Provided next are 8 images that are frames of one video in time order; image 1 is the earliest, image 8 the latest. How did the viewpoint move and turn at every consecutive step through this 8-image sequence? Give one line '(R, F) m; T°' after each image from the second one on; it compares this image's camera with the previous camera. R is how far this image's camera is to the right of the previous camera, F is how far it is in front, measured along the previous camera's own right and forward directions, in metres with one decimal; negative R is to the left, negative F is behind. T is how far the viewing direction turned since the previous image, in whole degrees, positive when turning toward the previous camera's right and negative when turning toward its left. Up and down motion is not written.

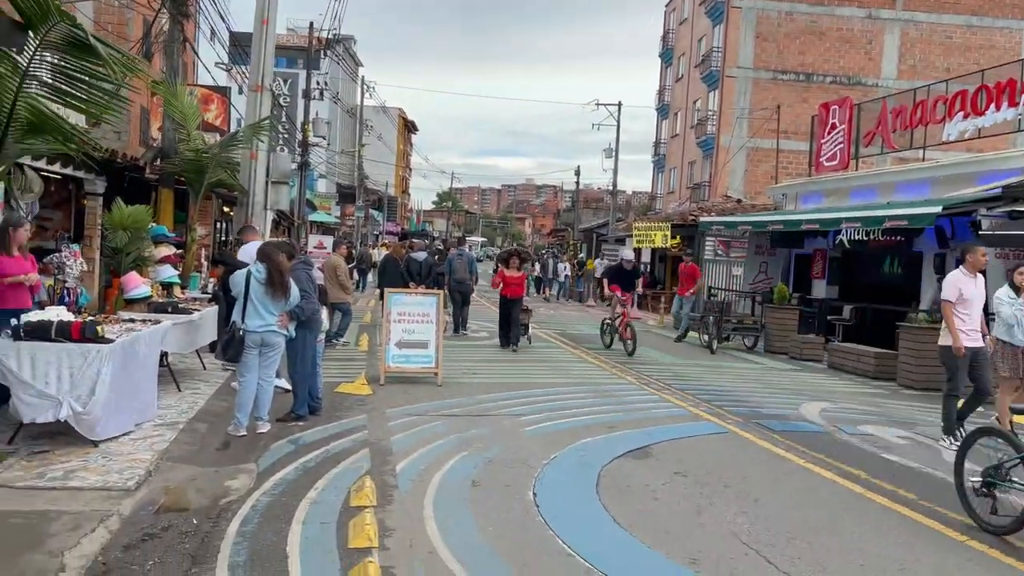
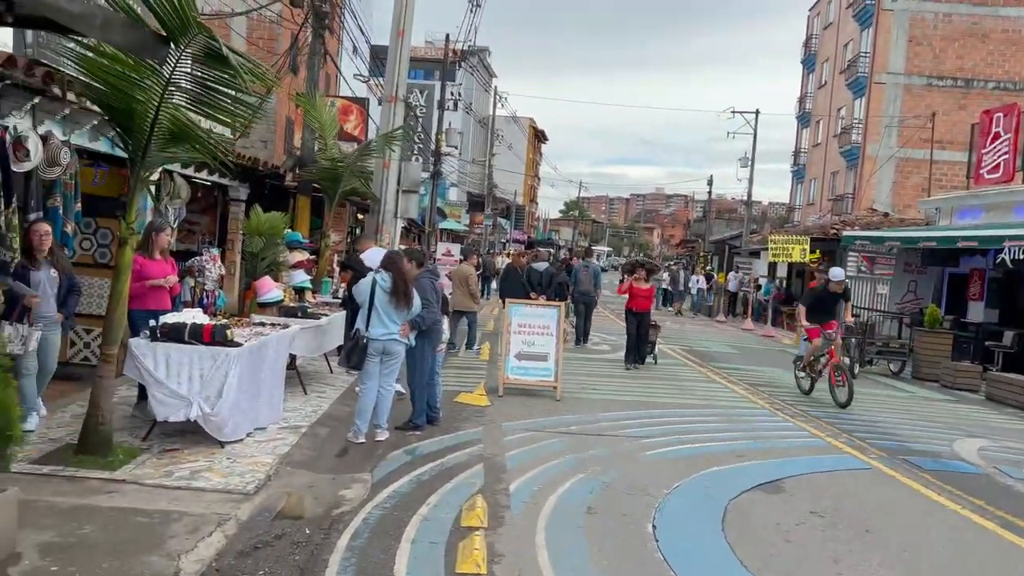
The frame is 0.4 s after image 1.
(0.0, +0.2) m; -9°
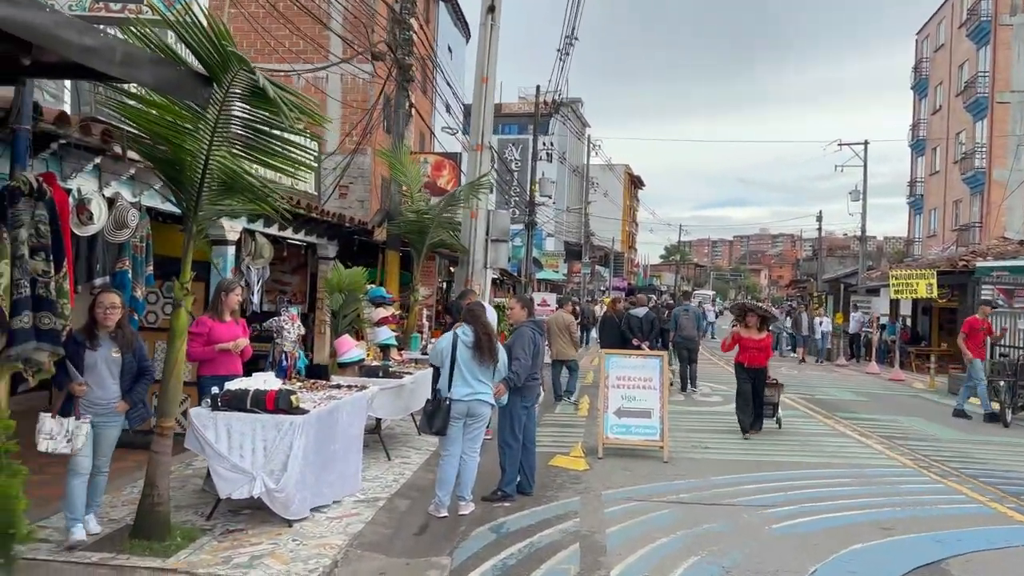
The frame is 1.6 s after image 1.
(+0.1, +0.8) m; -7°
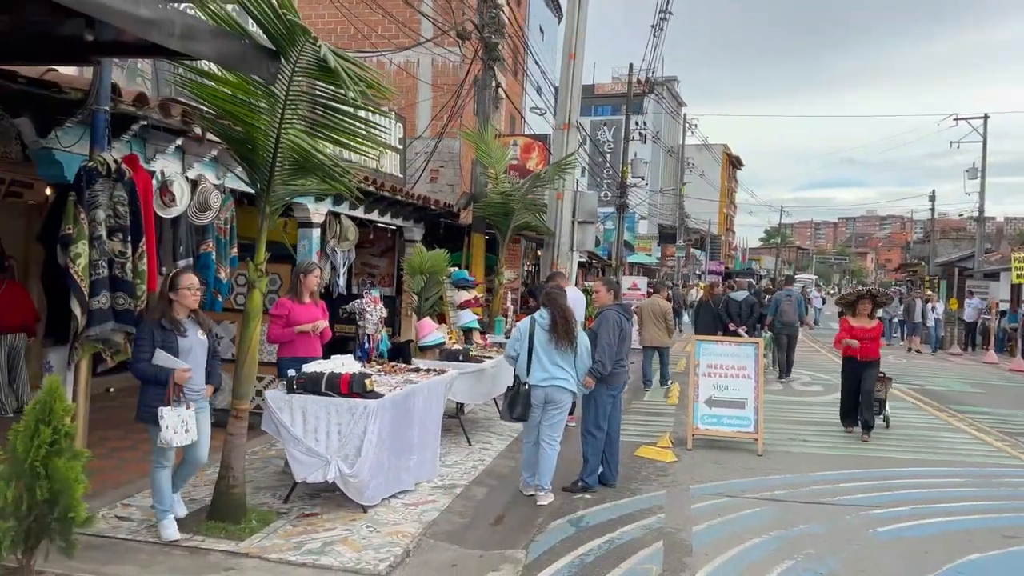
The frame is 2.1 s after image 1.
(+0.1, +0.3) m; -7°
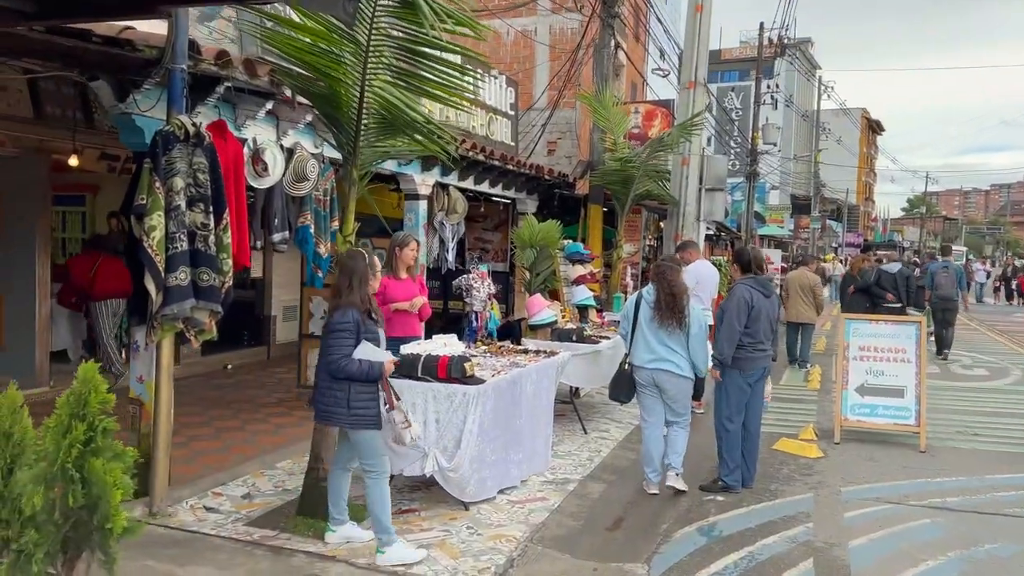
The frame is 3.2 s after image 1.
(0.0, +0.7) m; -8°
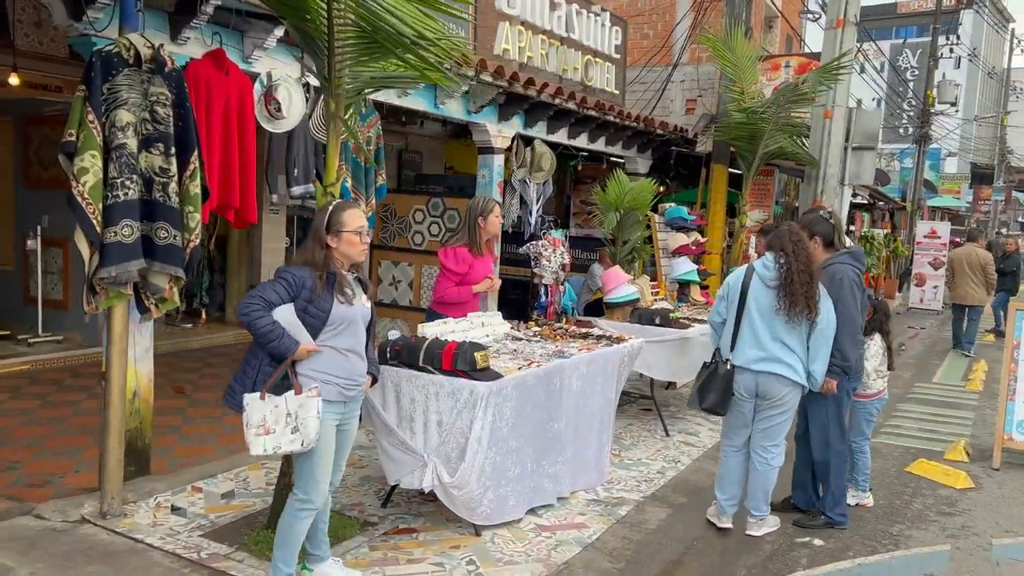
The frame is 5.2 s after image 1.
(+0.6, +1.2) m; -10°
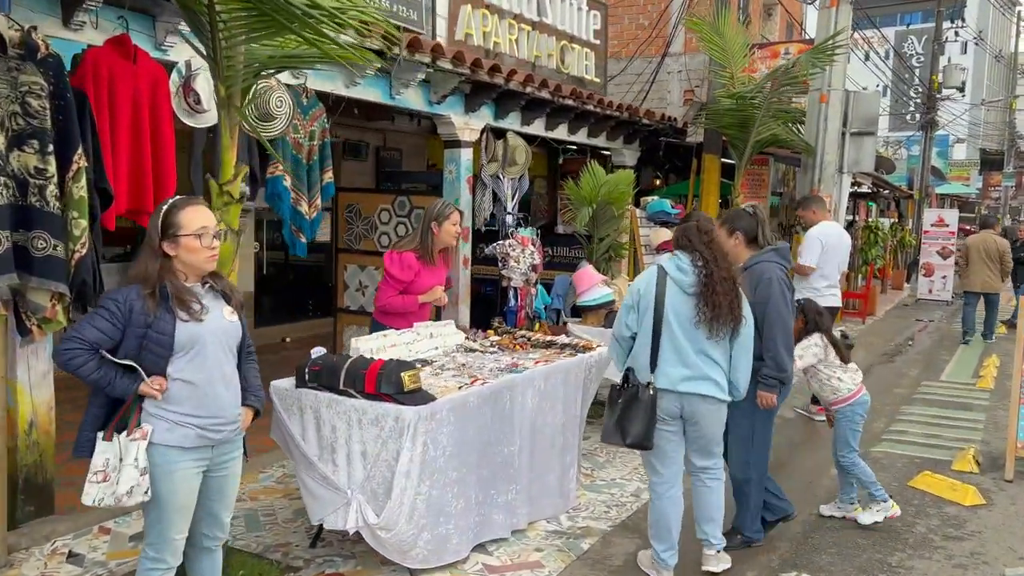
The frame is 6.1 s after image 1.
(+0.3, +0.5) m; -1°
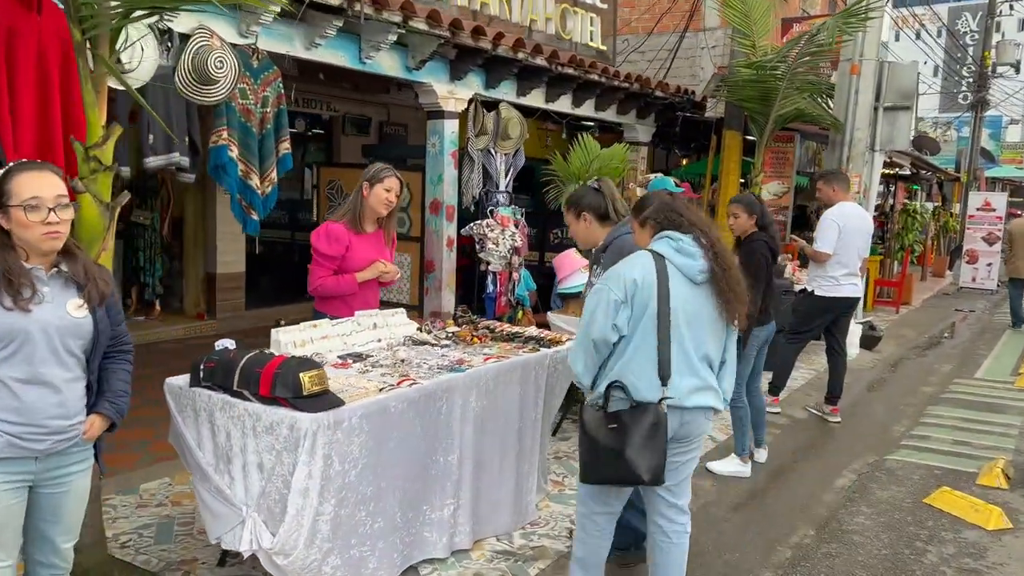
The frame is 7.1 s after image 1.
(+0.4, +0.6) m; -3°
